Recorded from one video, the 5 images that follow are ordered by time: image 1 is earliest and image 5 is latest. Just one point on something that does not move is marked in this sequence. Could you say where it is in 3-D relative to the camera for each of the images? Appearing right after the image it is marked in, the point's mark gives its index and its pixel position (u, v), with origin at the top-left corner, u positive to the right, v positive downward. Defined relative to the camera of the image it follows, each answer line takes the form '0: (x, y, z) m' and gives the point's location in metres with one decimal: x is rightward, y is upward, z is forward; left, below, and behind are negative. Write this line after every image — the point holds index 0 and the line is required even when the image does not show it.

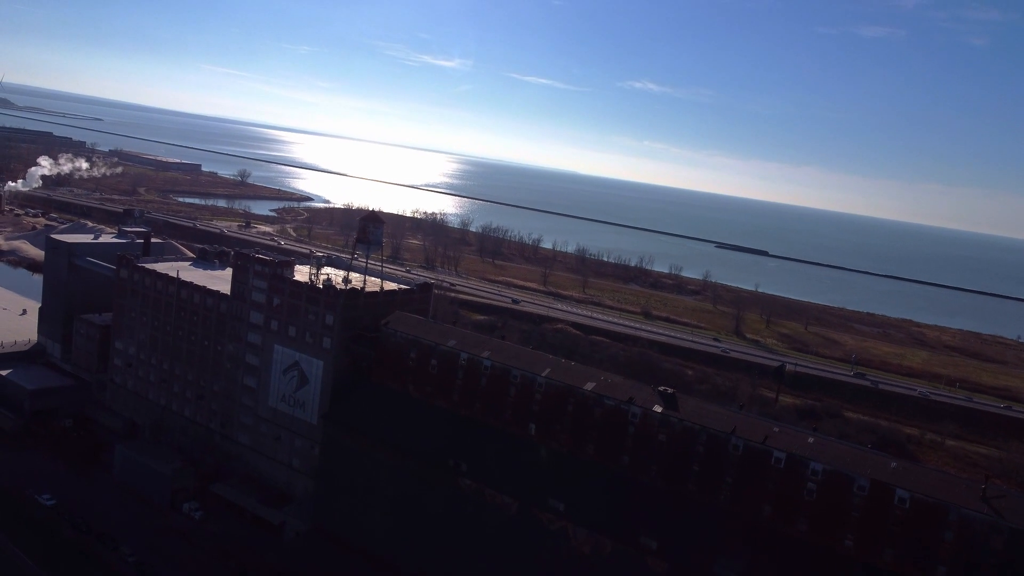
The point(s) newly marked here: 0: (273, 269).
0: (-6.0, +0.5, +17.0) m
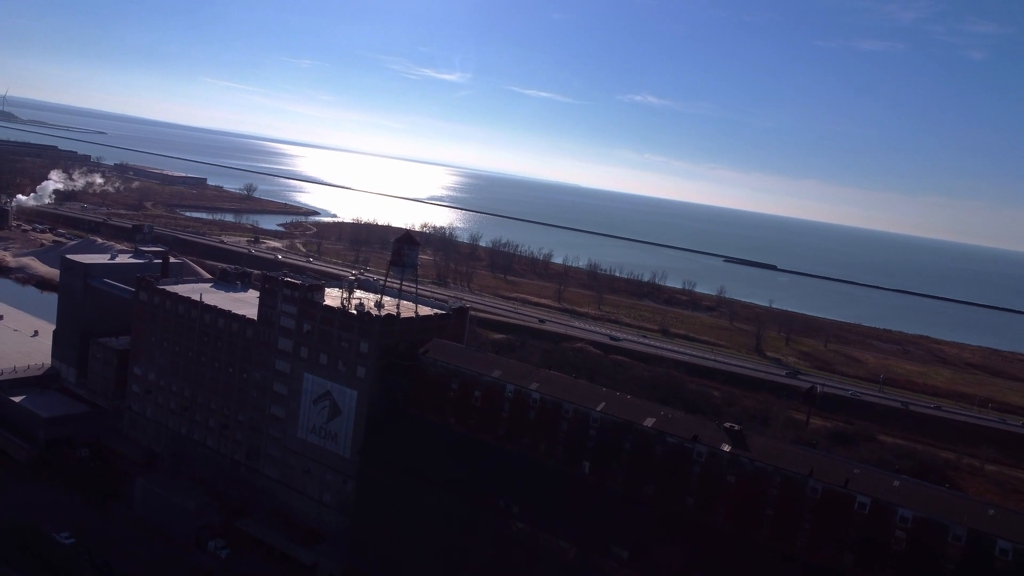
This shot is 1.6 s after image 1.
0: (-5.0, -0.1, +16.2) m
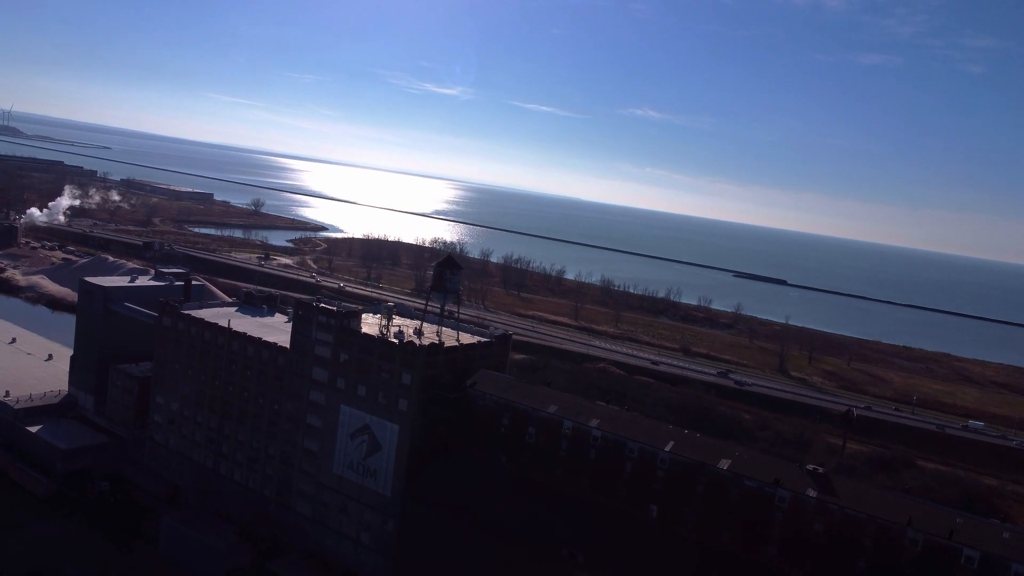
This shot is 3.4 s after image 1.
0: (-3.9, -0.7, +15.3) m
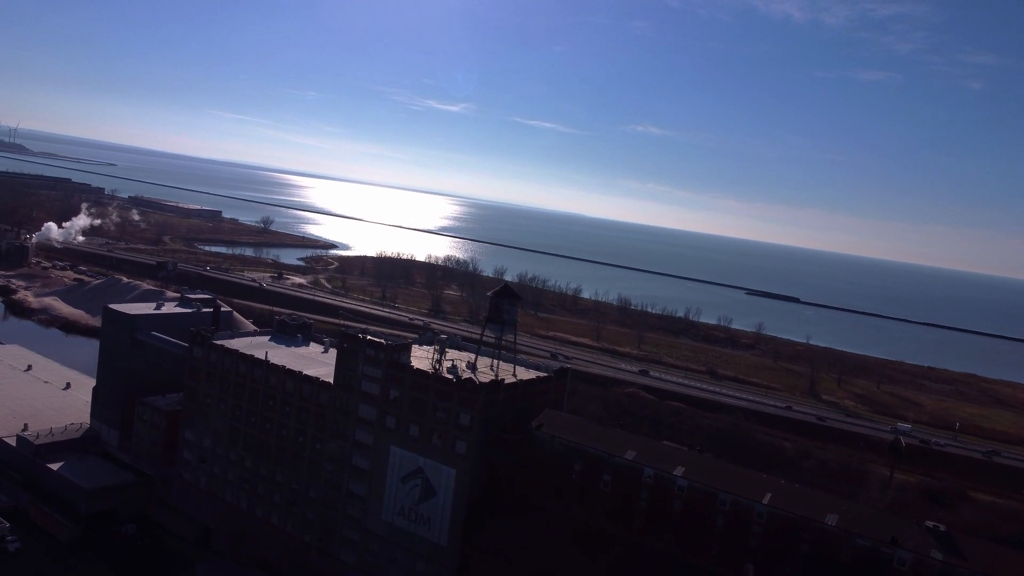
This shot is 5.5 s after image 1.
0: (-2.6, -1.4, +14.3) m
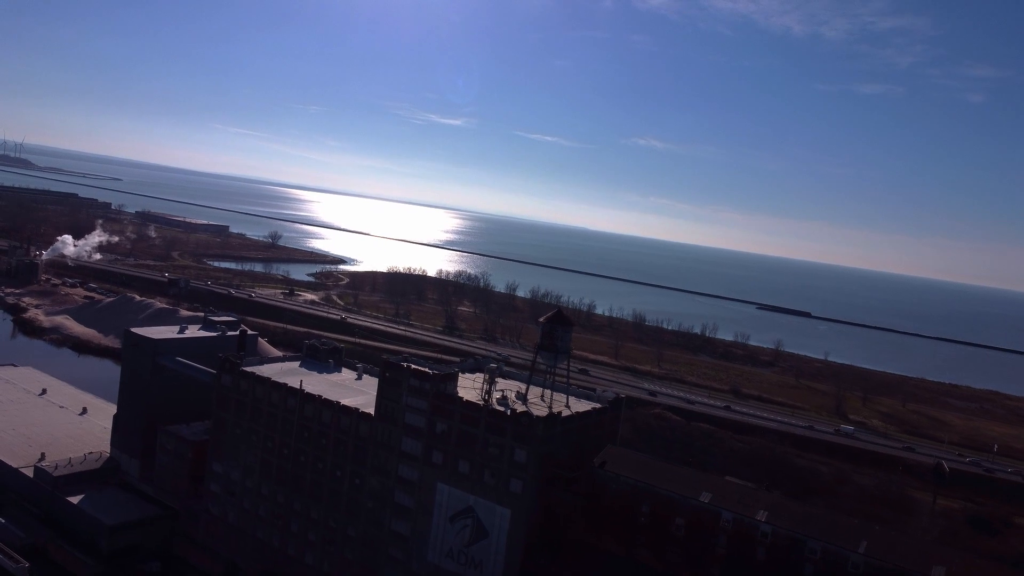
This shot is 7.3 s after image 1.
0: (-1.5, -1.9, +13.4) m
